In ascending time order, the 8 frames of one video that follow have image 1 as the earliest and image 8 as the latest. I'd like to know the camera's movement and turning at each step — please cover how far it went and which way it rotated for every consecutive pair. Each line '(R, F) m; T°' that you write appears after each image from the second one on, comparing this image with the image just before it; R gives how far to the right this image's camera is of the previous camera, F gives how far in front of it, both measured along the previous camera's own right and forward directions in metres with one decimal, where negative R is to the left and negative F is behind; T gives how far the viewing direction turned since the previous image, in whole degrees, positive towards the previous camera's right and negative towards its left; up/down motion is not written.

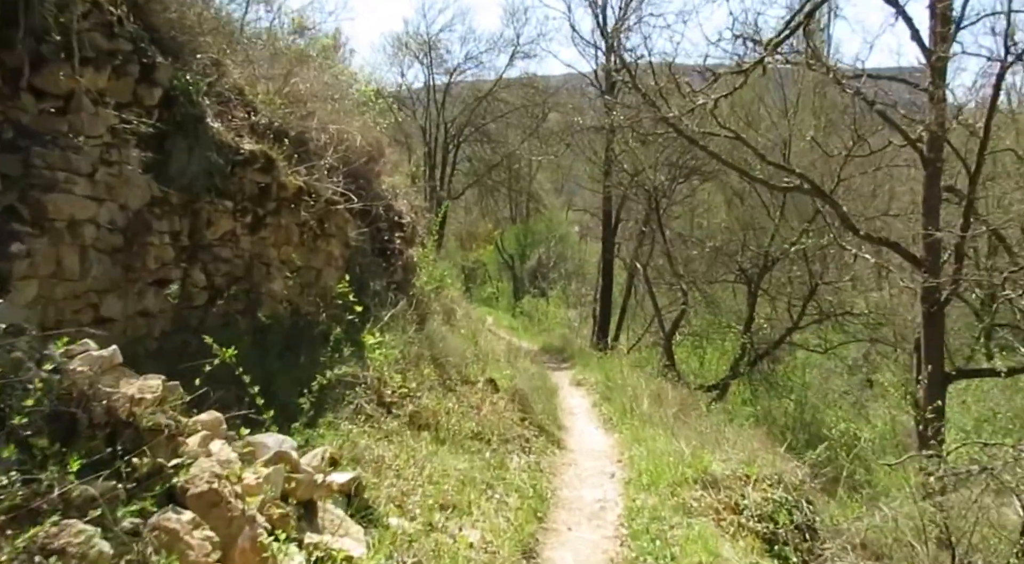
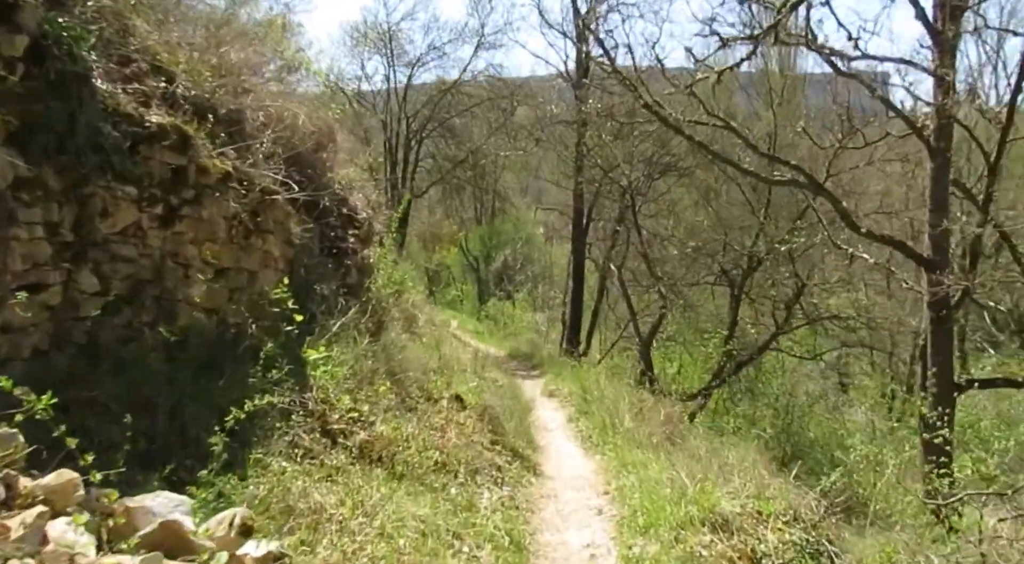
(0.0, +1.1) m; +2°
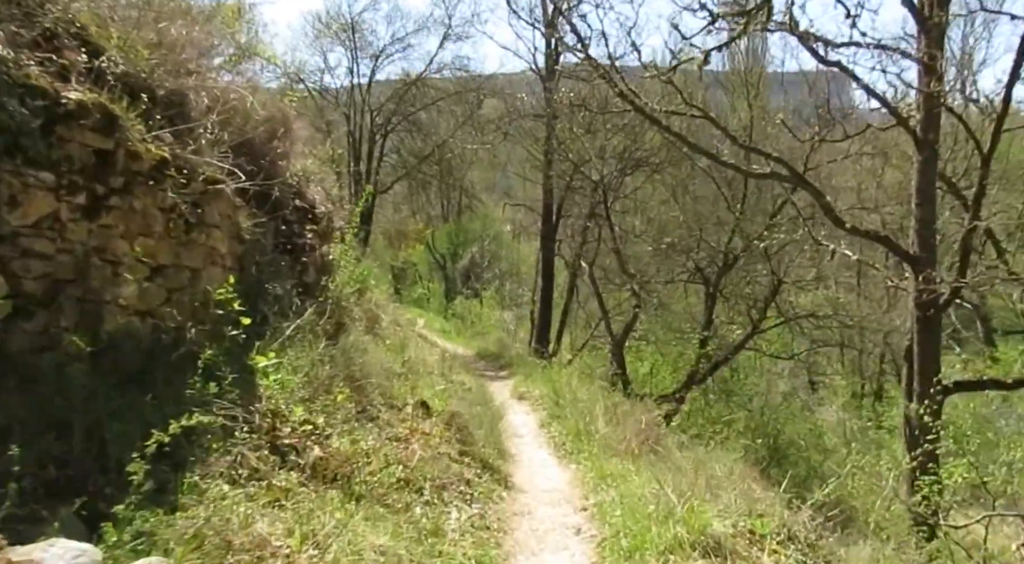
(0.0, +0.5) m; +2°
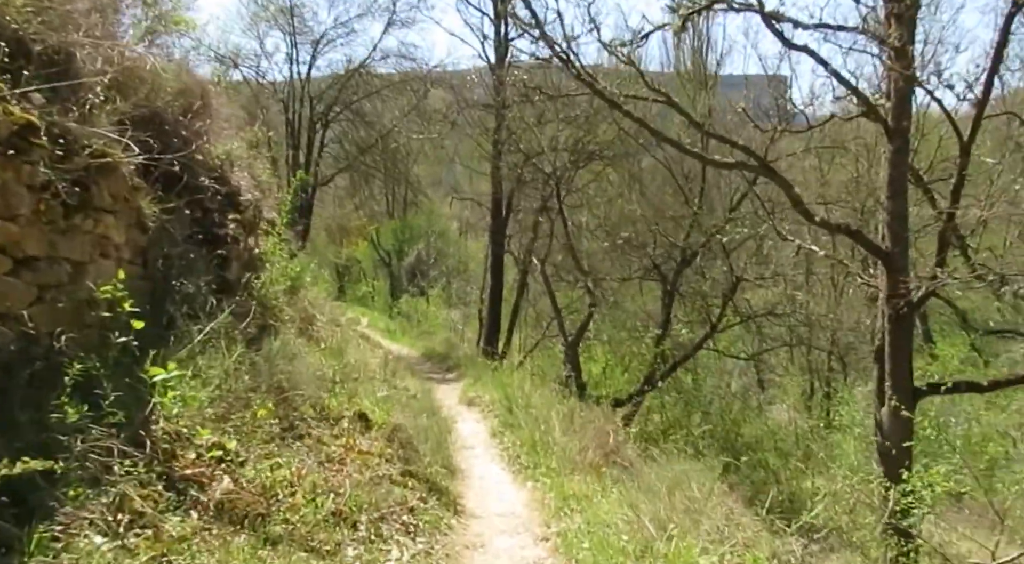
(0.0, +0.9) m; +3°
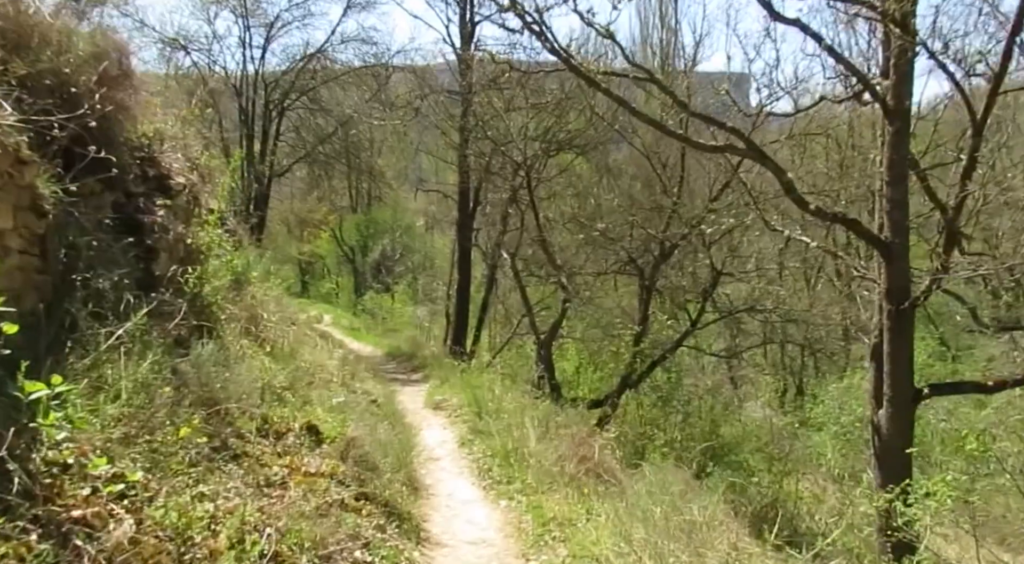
(0.0, +0.8) m; +2°
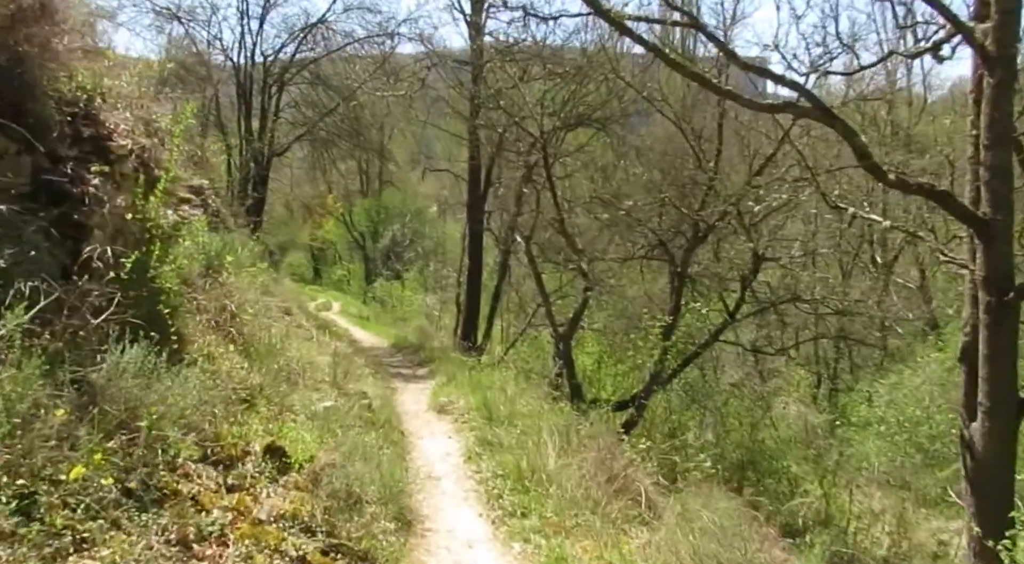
(0.0, +1.3) m; -1°
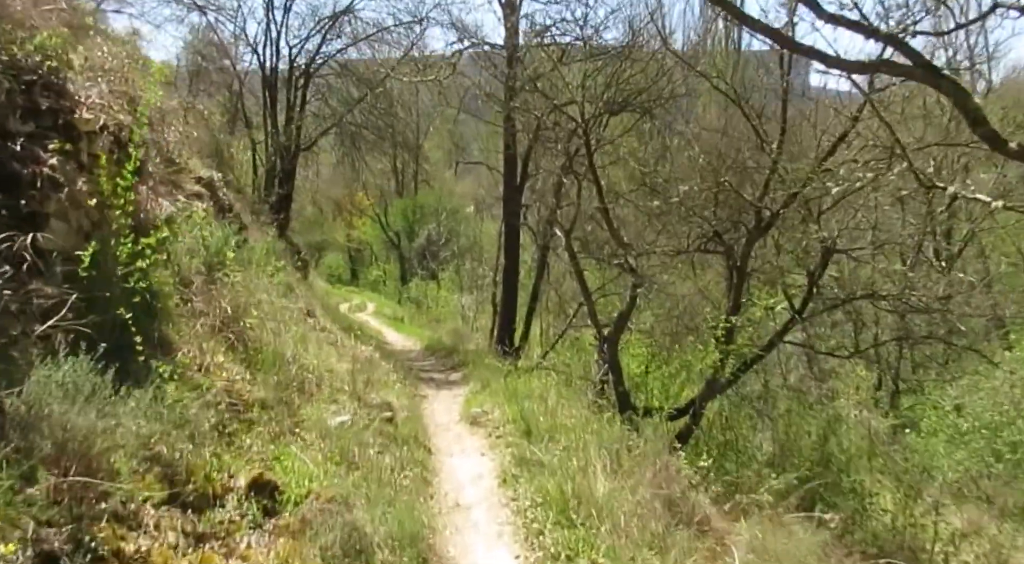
(0.0, +1.0) m; -2°
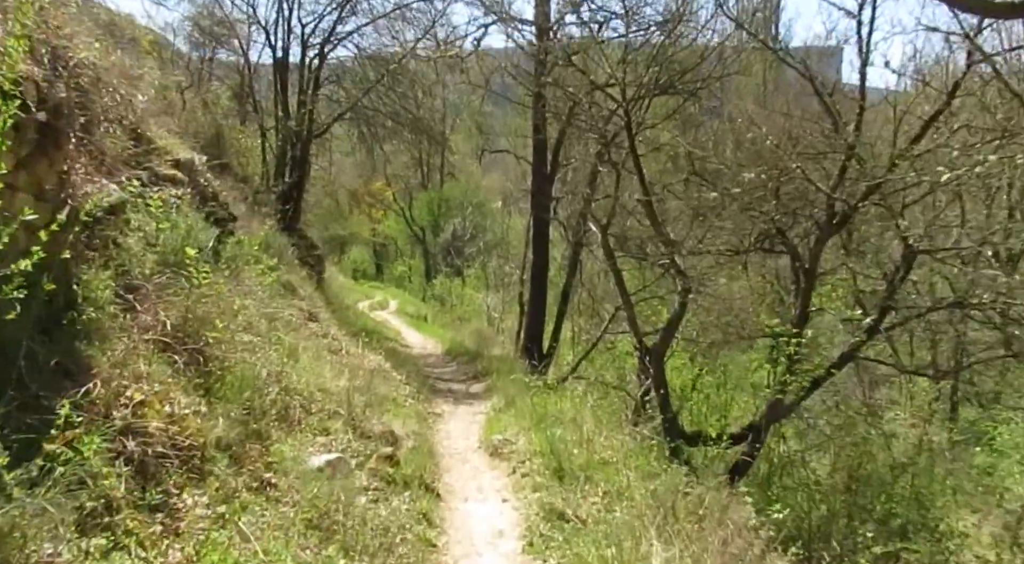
(0.0, +1.4) m; -2°
